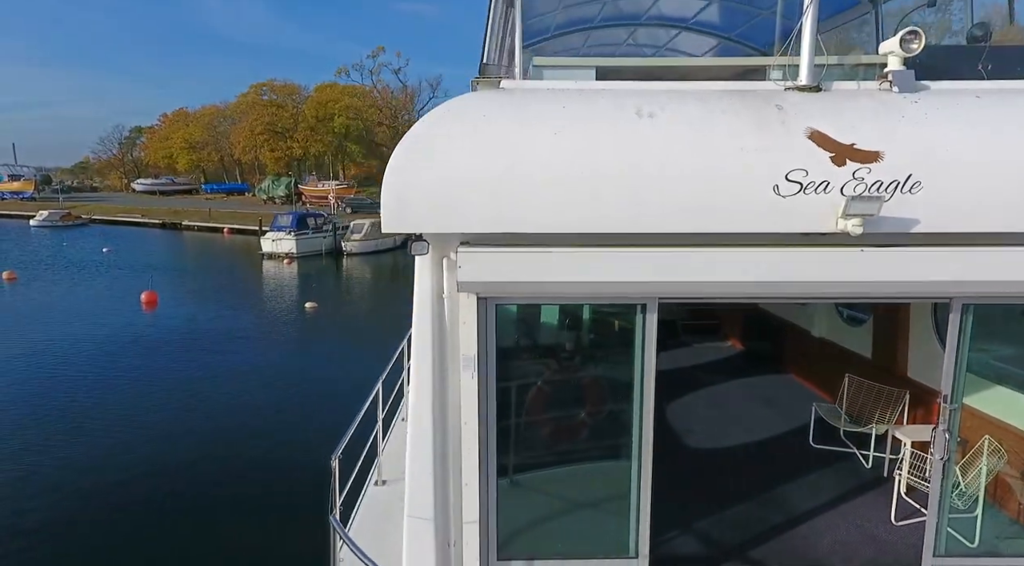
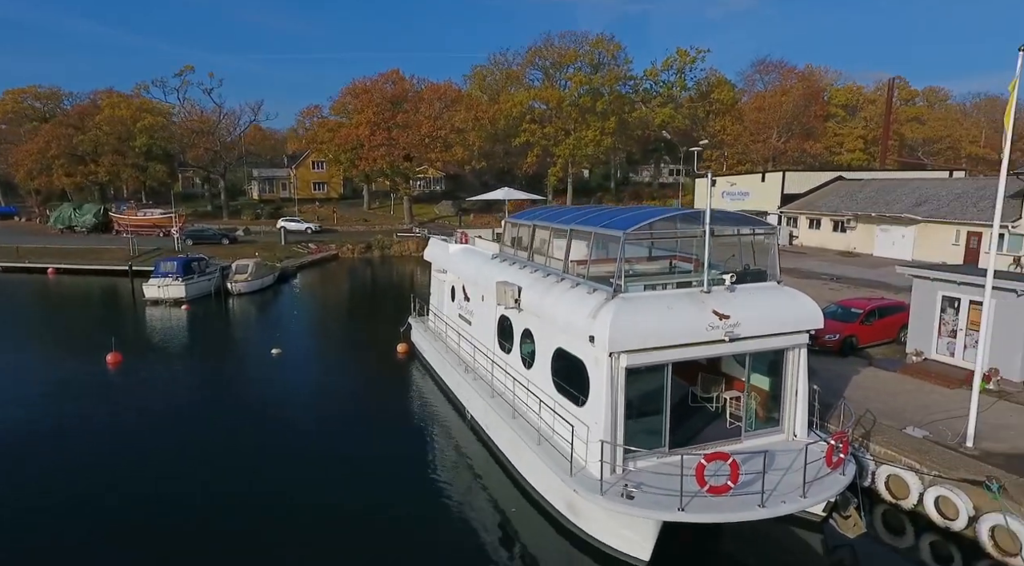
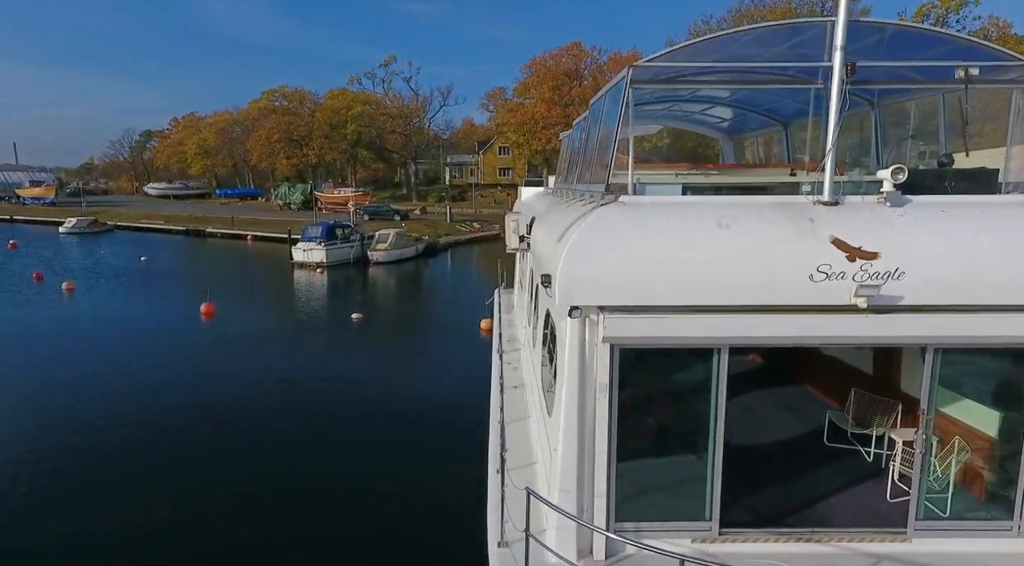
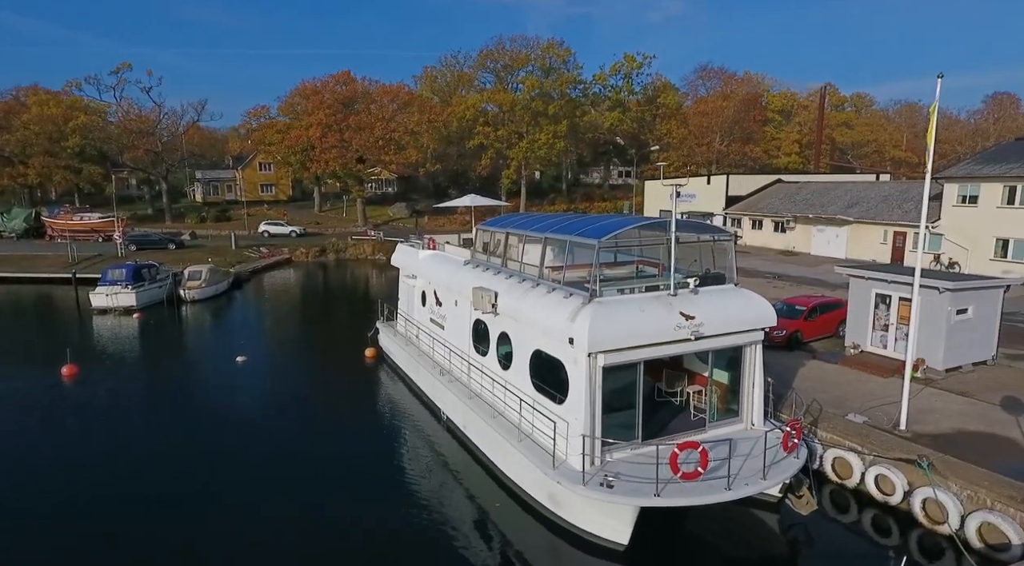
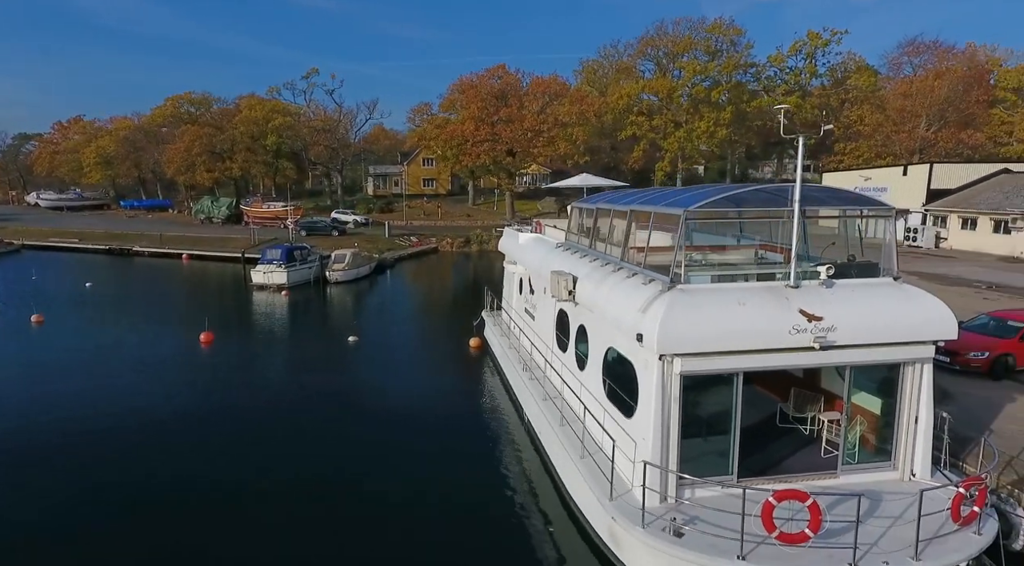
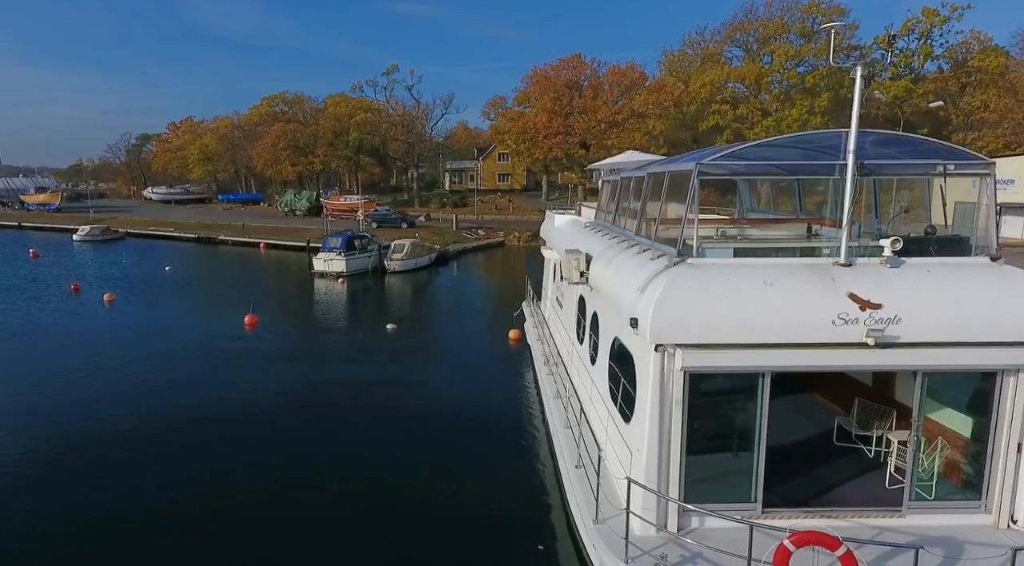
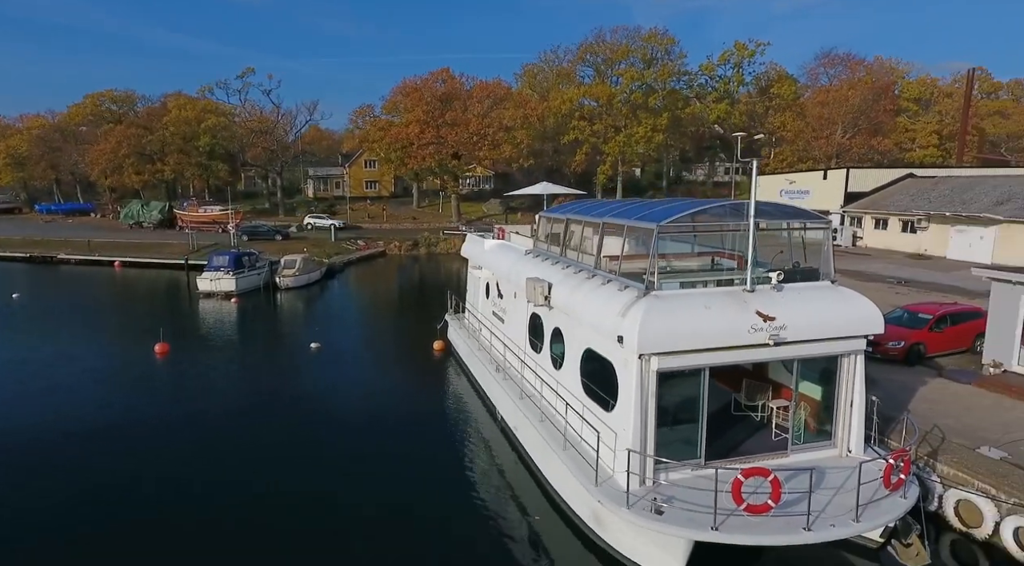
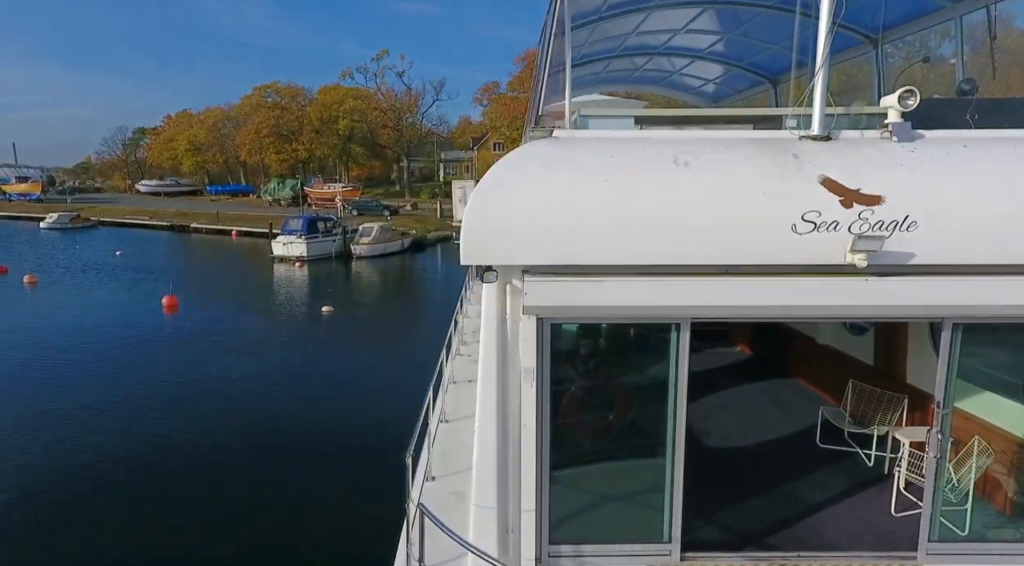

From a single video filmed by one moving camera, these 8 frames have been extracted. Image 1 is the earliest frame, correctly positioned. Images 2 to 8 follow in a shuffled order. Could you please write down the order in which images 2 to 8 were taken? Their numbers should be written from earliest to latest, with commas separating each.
8, 3, 6, 5, 7, 2, 4
